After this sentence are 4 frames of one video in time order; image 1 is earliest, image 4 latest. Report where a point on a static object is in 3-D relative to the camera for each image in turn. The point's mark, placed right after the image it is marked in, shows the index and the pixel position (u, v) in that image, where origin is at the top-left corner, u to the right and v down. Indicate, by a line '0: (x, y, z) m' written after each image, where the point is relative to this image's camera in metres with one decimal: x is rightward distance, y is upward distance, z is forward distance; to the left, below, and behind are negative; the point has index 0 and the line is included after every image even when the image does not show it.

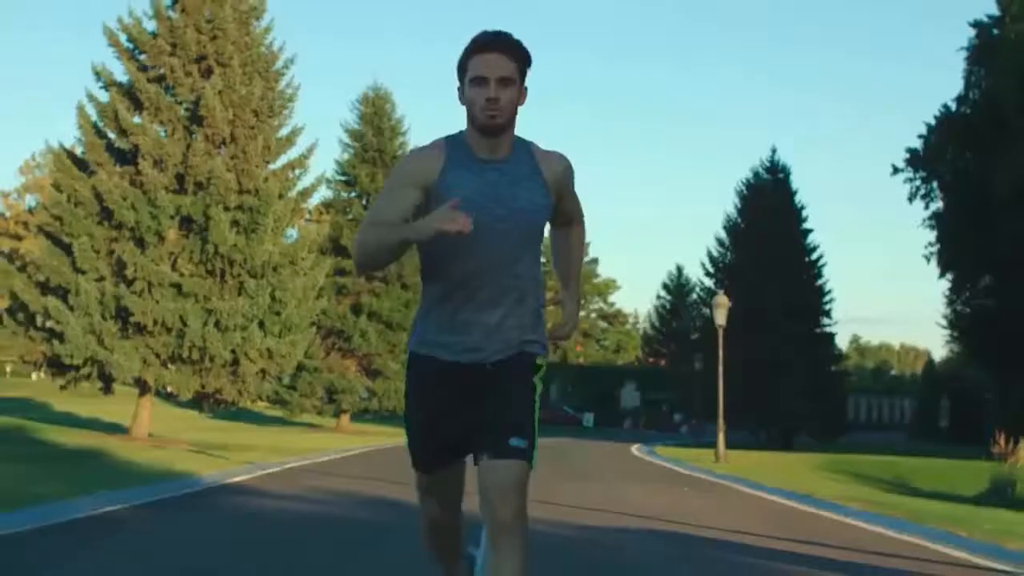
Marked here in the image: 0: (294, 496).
0: (-2.2, -2.1, +15.6) m
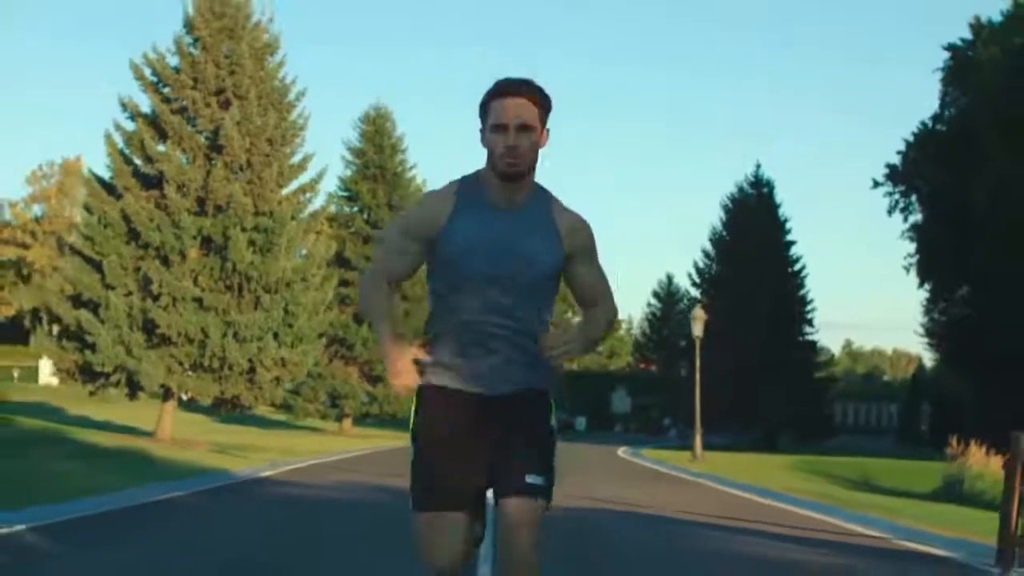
0: (-2.3, -2.2, +16.8) m
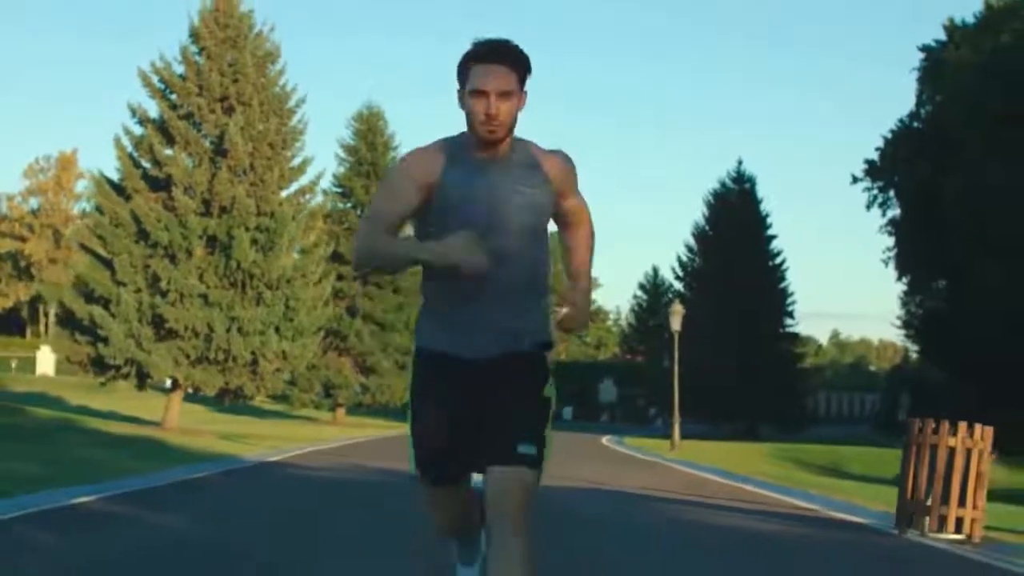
0: (-2.4, -2.2, +17.7) m
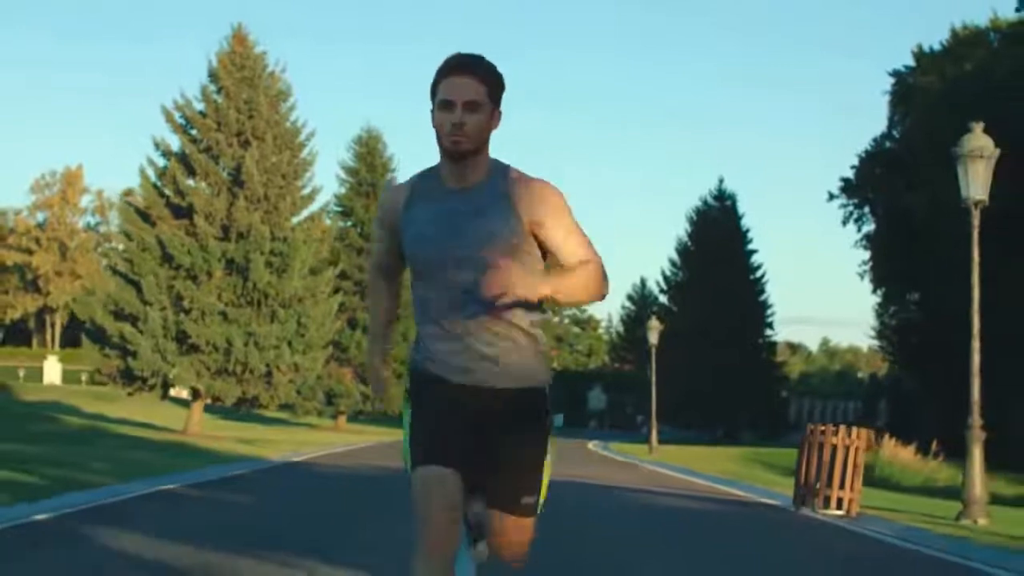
0: (-2.5, -2.4, +19.2) m
